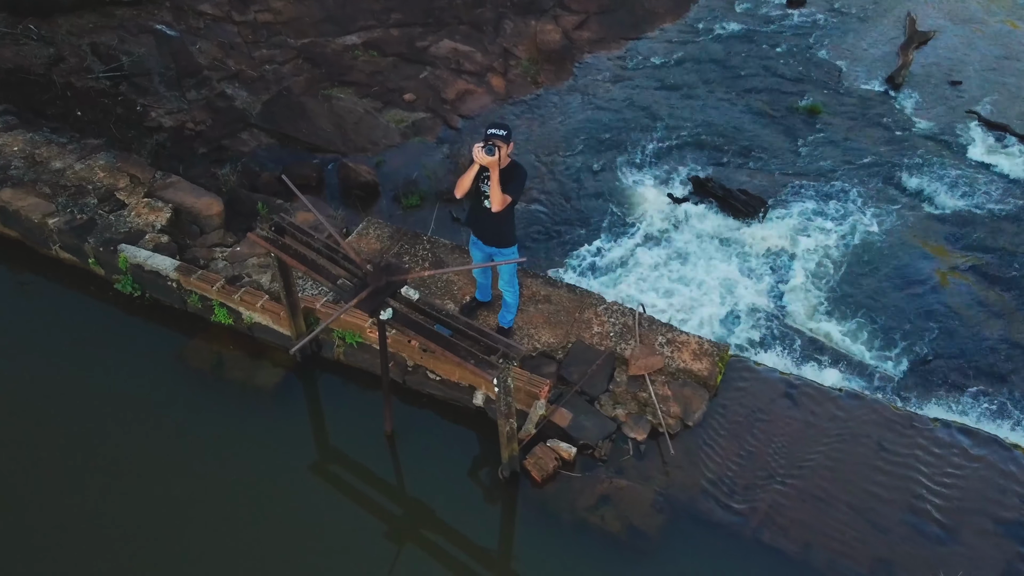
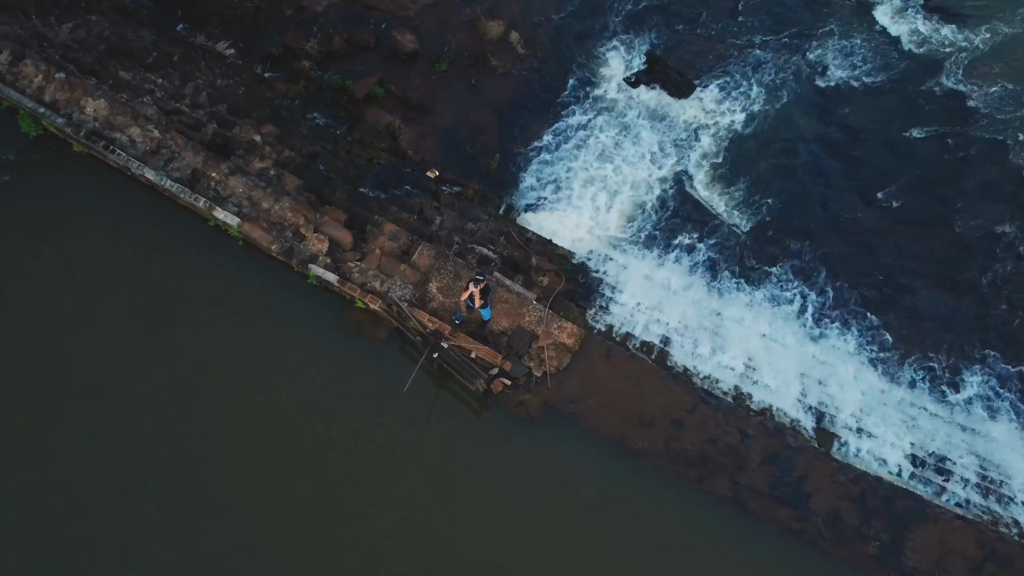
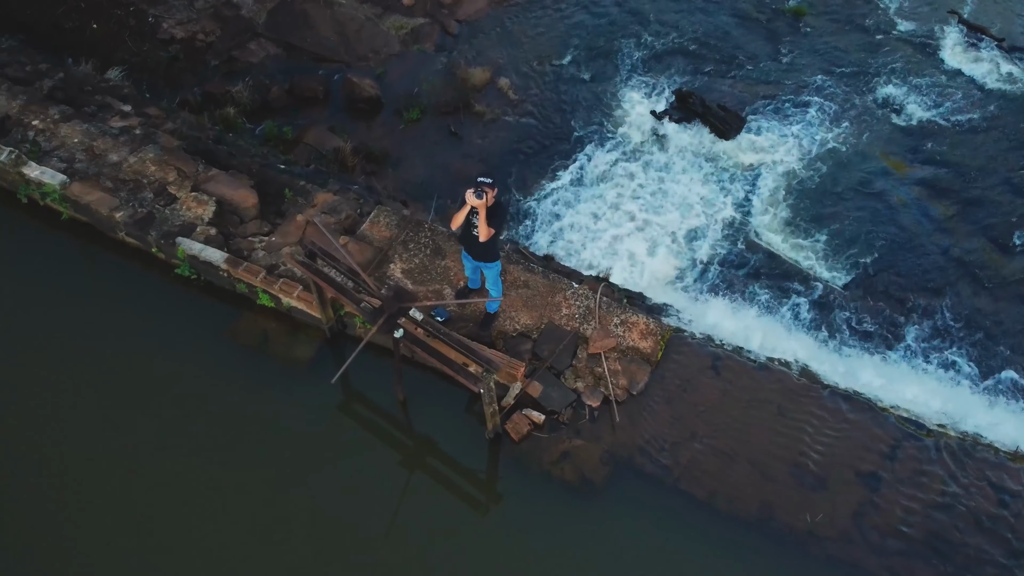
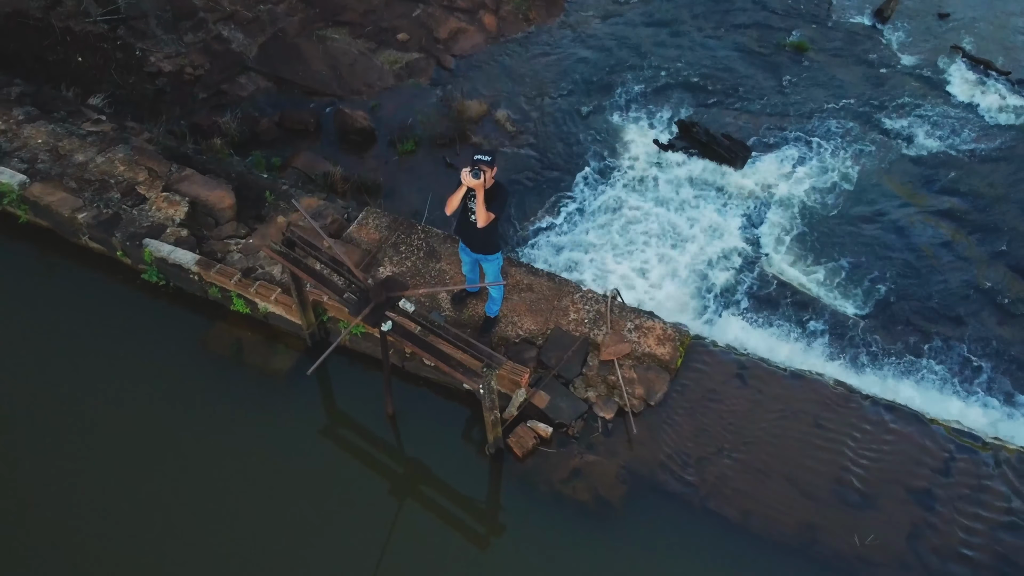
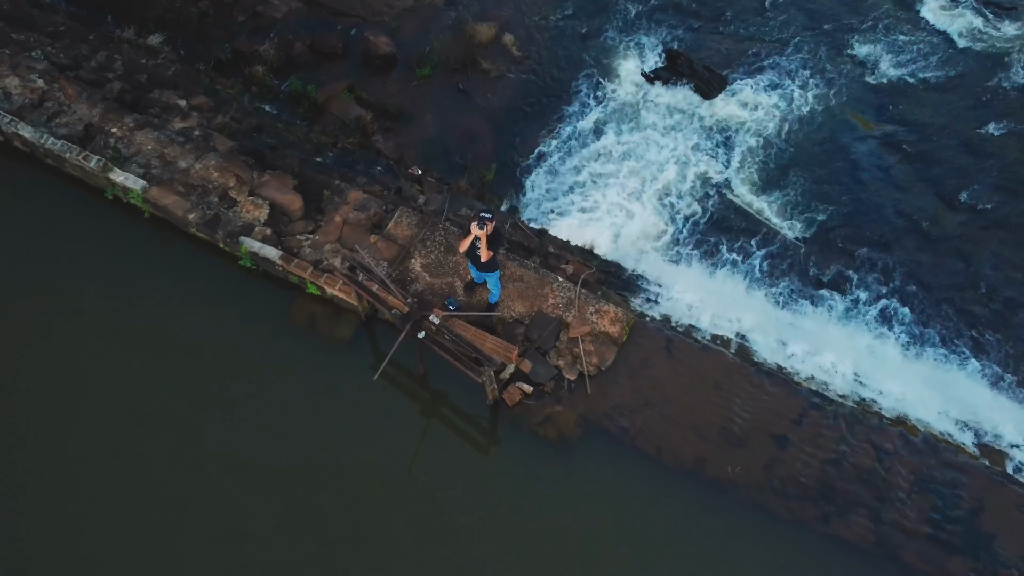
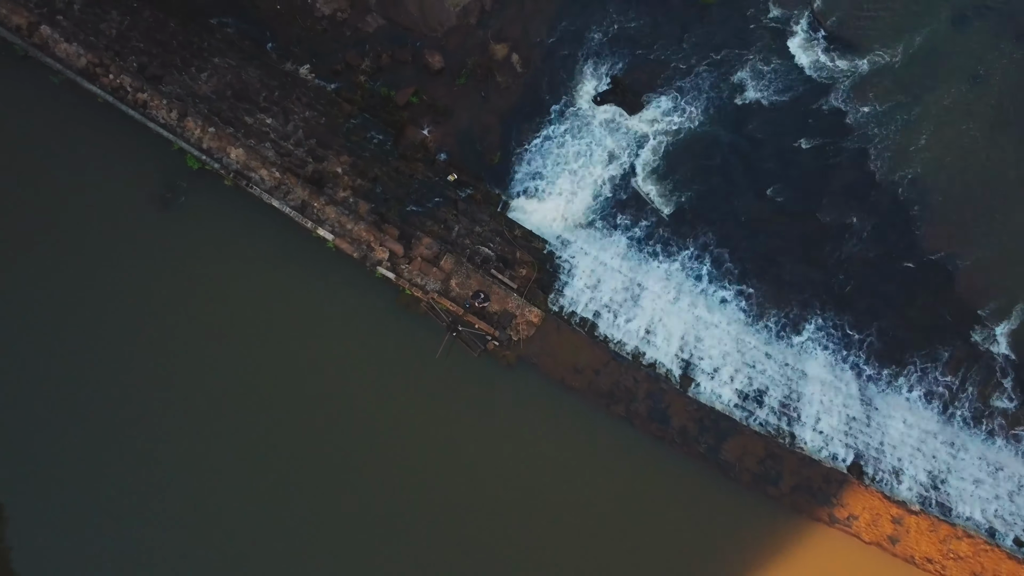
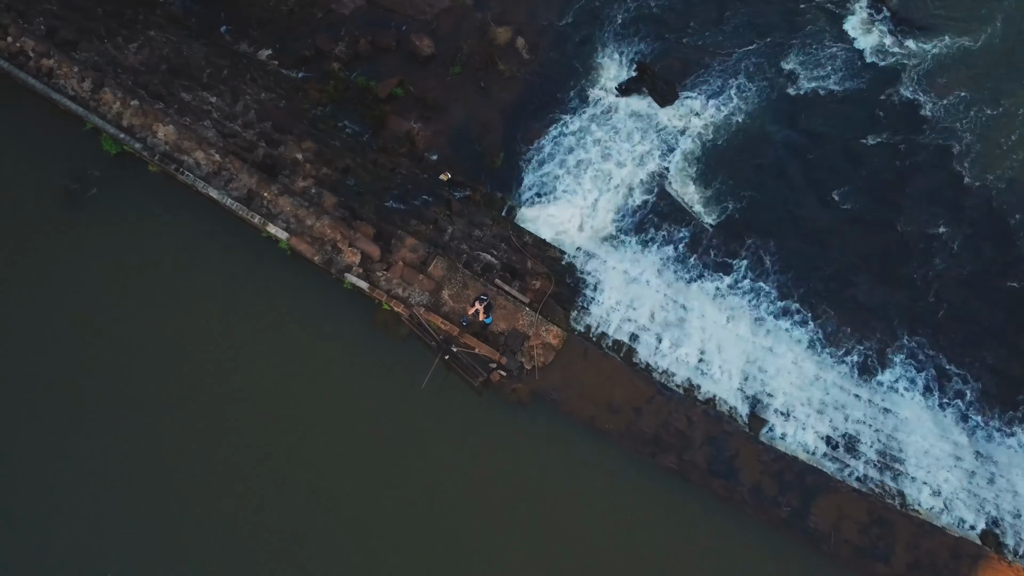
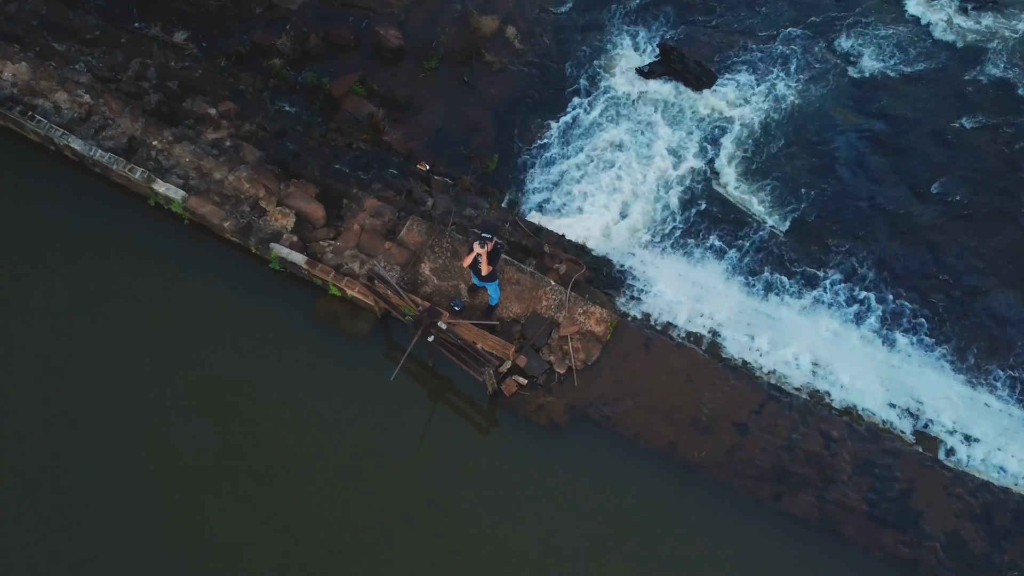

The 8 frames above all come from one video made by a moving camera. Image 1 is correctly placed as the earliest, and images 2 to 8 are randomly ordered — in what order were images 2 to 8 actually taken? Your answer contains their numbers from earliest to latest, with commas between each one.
4, 3, 5, 8, 2, 7, 6
